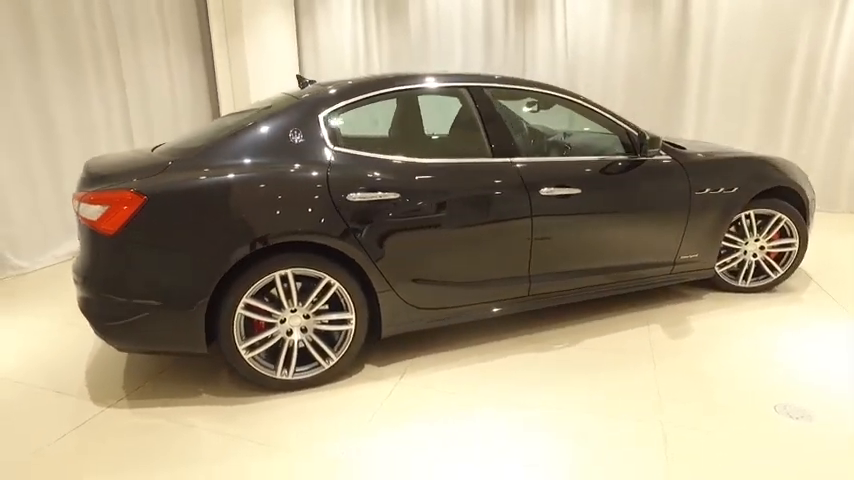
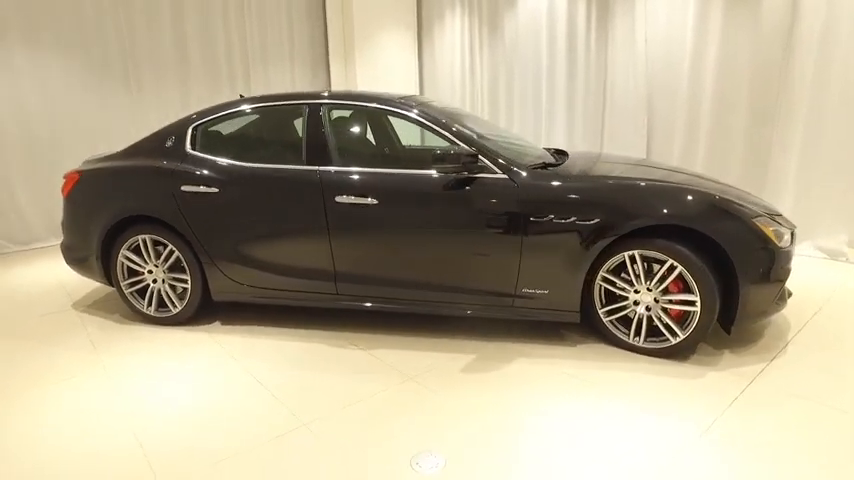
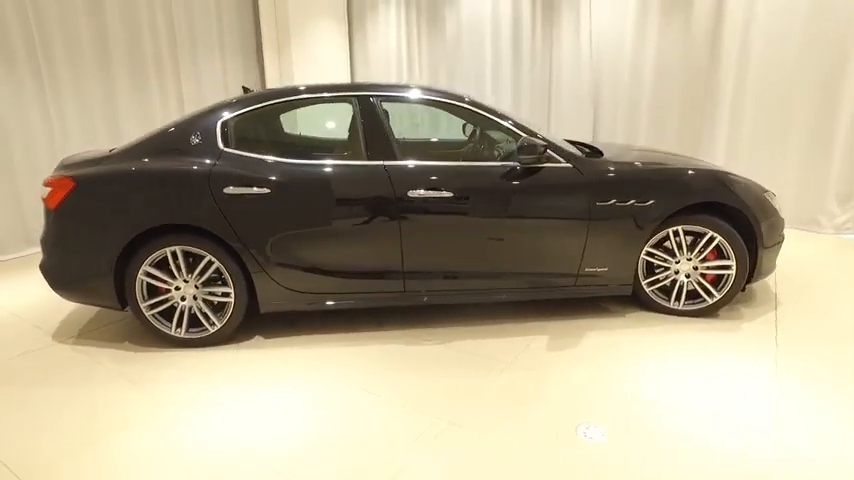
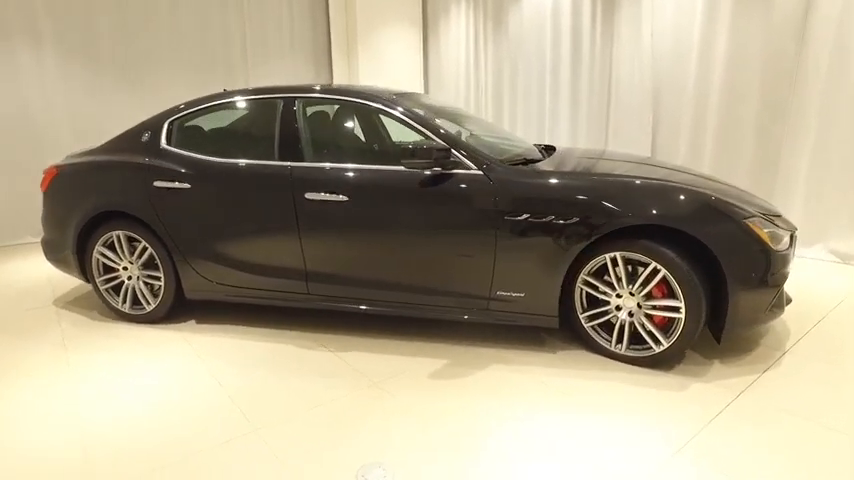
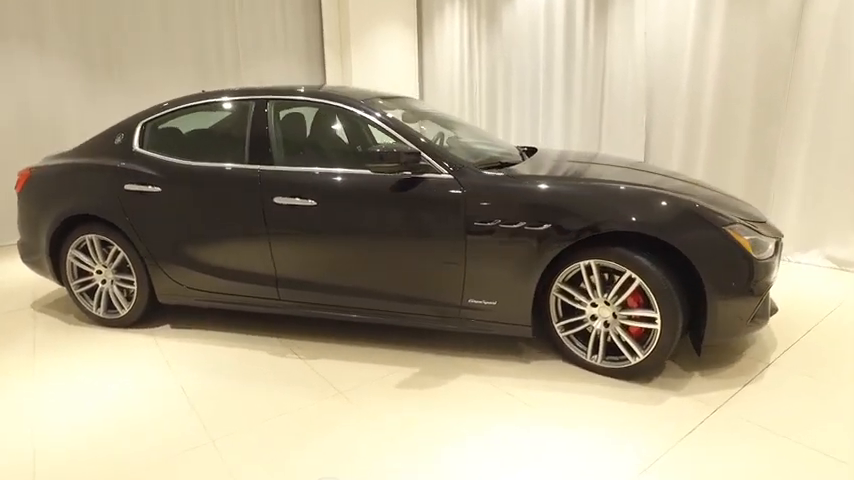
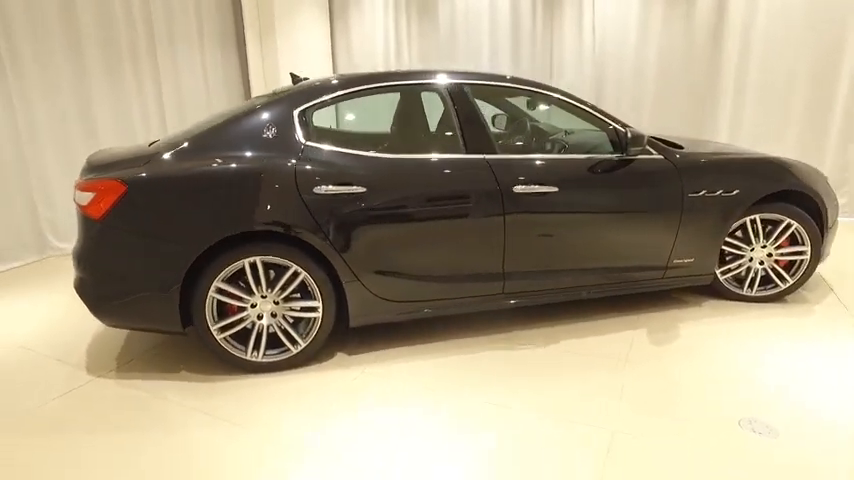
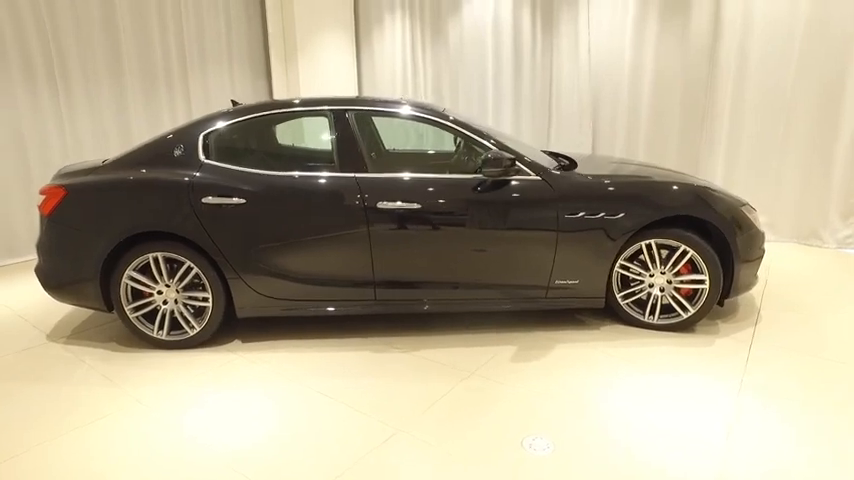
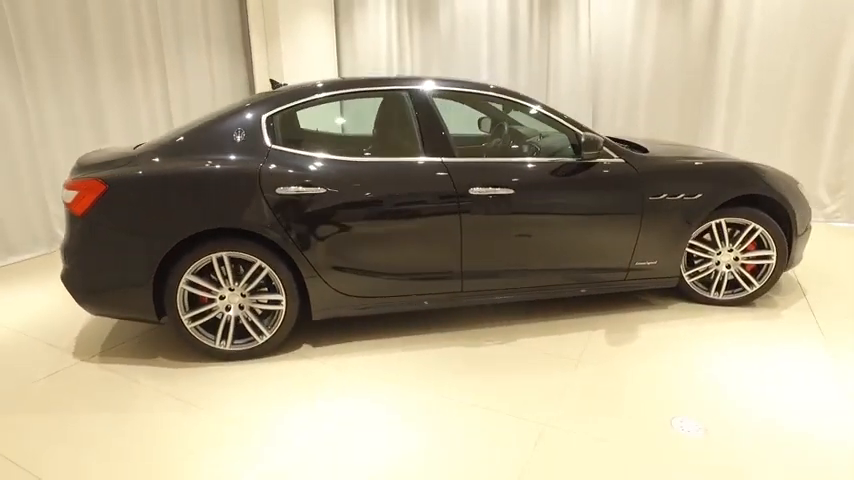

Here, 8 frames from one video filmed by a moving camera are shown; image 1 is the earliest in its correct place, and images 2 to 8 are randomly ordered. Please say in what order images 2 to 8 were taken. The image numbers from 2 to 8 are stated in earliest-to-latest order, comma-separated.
6, 8, 3, 7, 2, 4, 5
